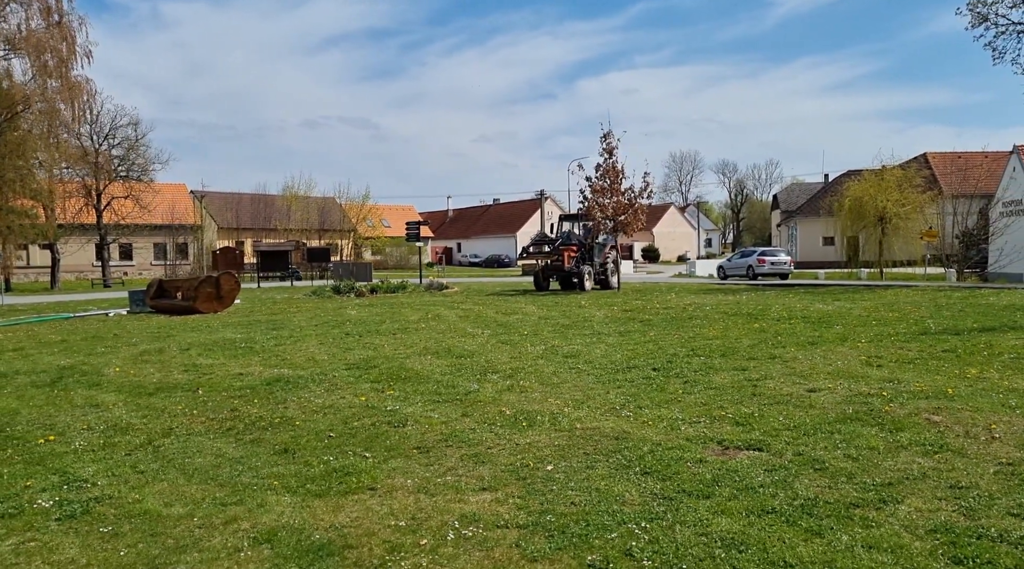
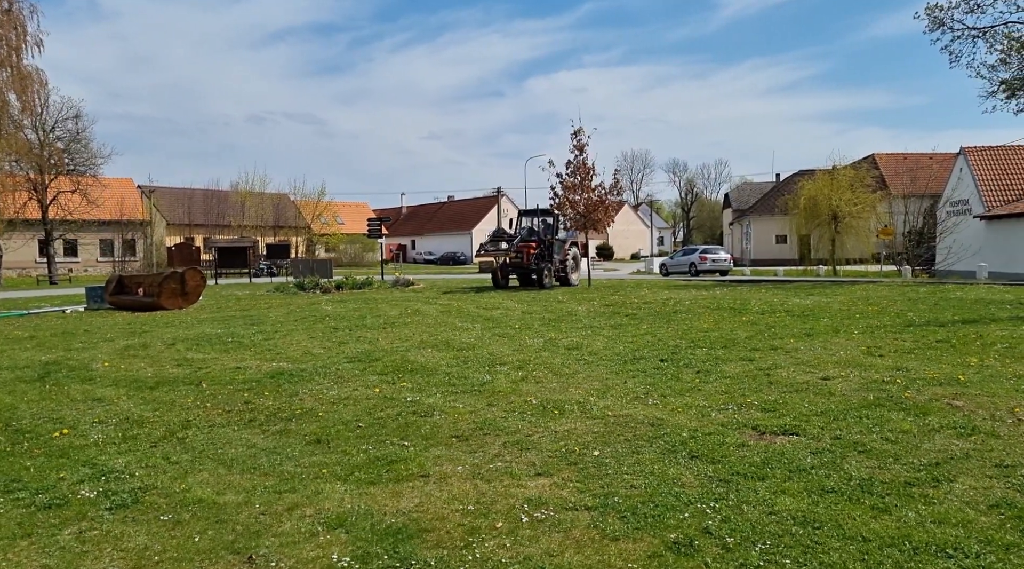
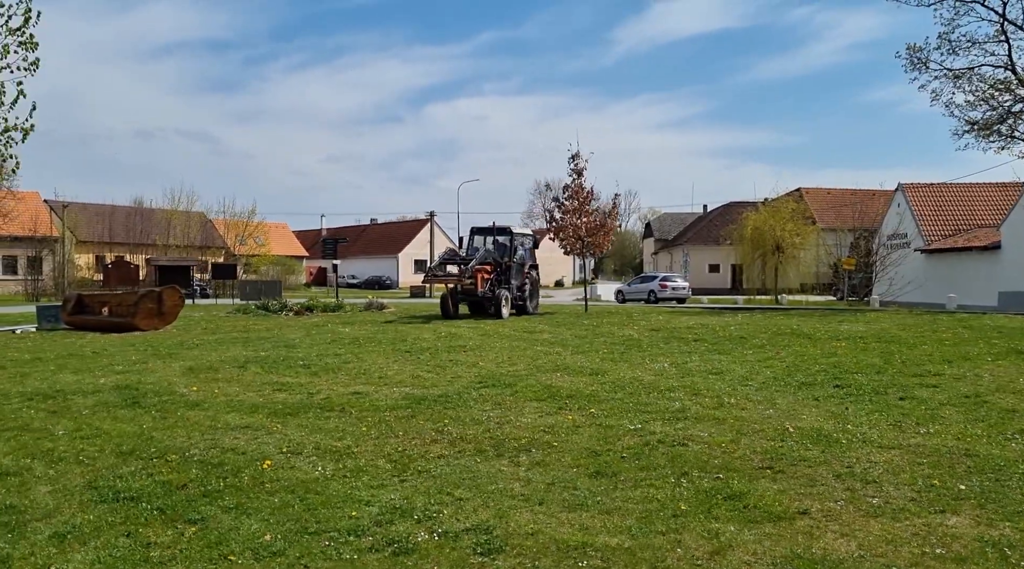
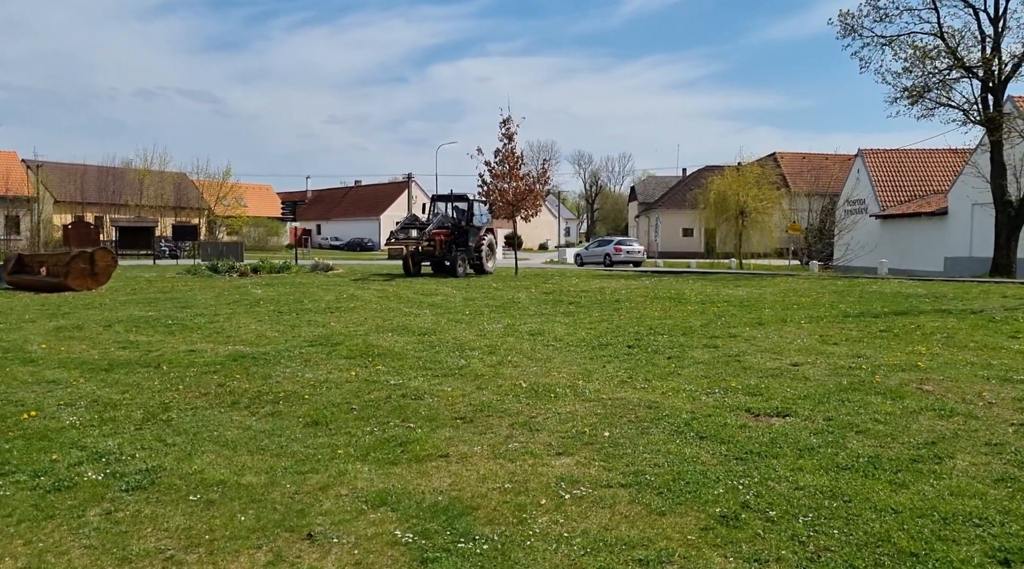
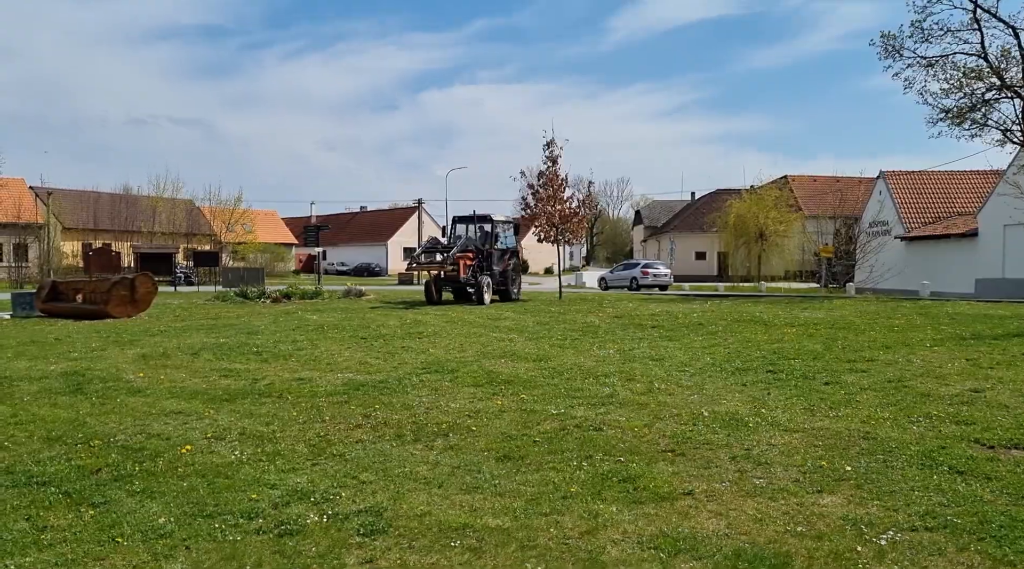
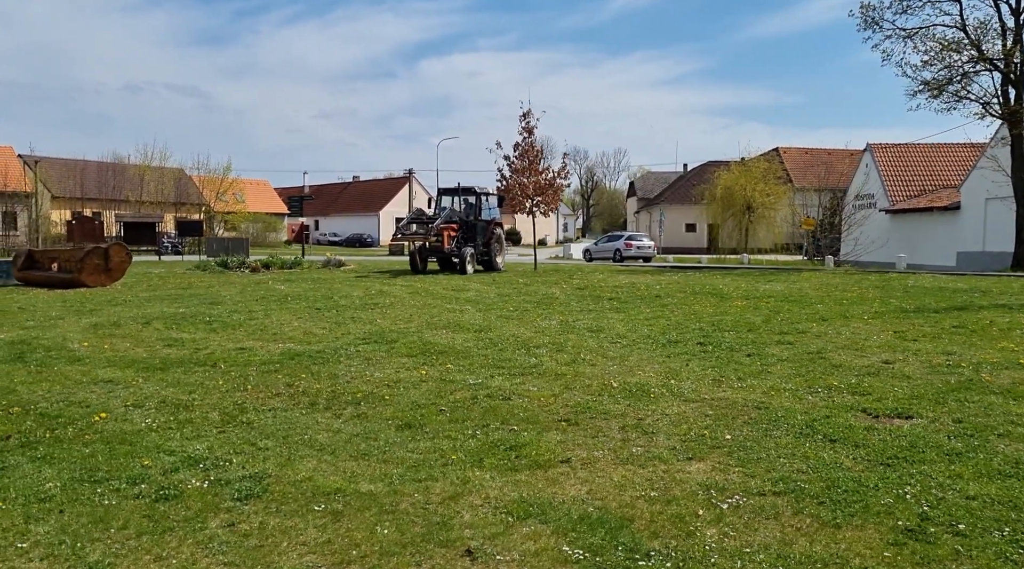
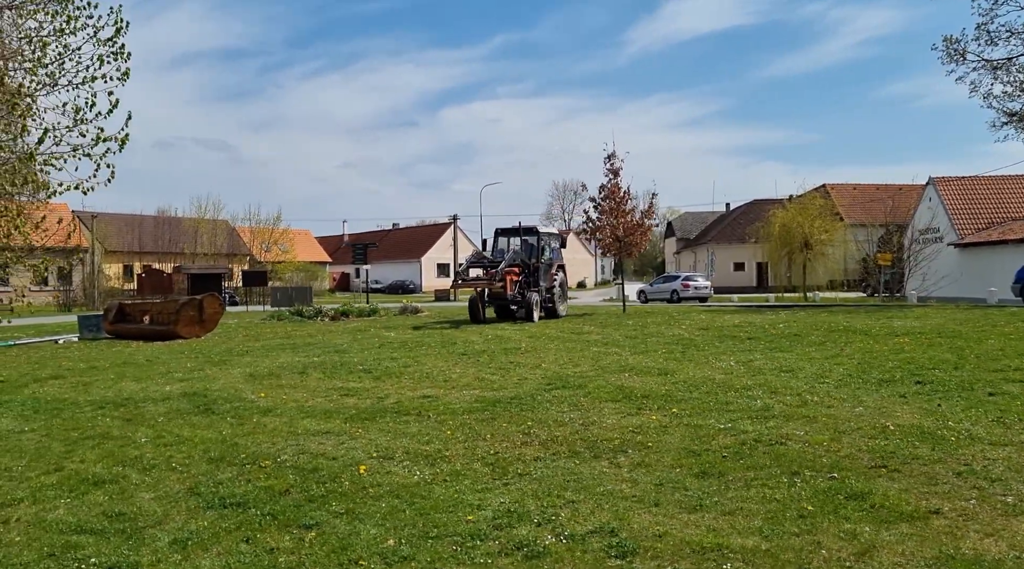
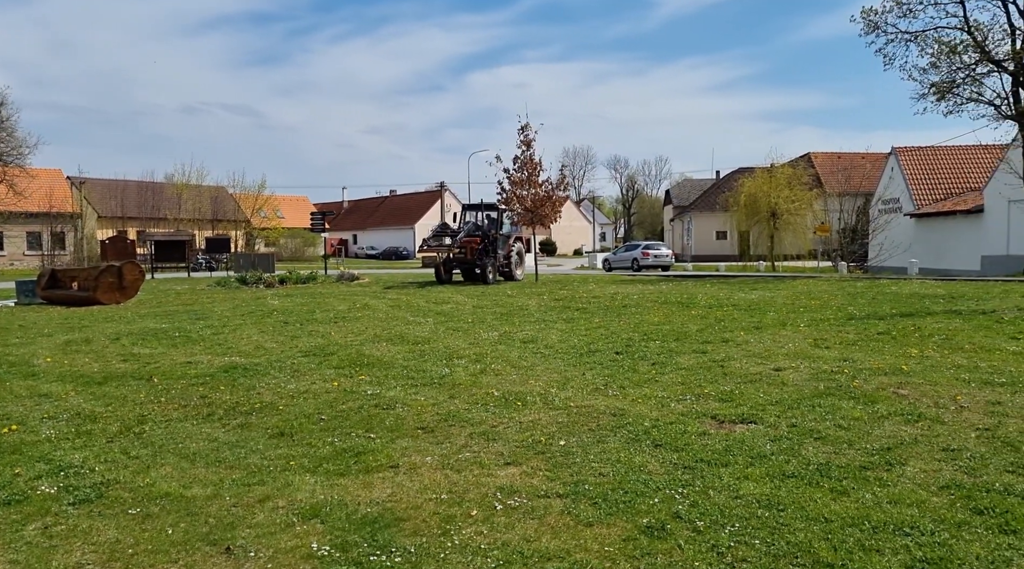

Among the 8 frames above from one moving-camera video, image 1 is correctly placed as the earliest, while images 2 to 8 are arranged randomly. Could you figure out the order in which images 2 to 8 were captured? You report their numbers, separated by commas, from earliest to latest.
2, 8, 4, 6, 5, 3, 7
